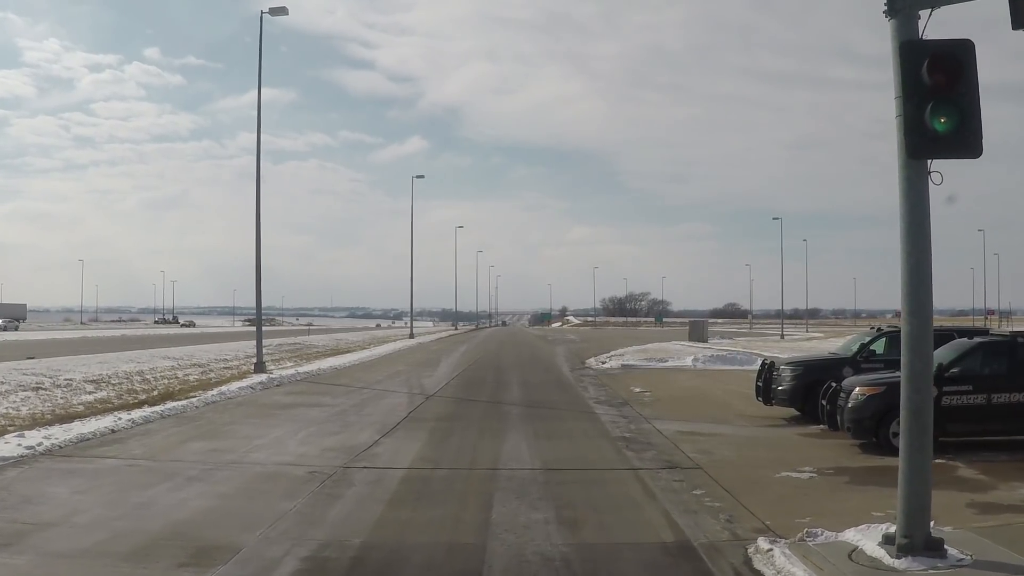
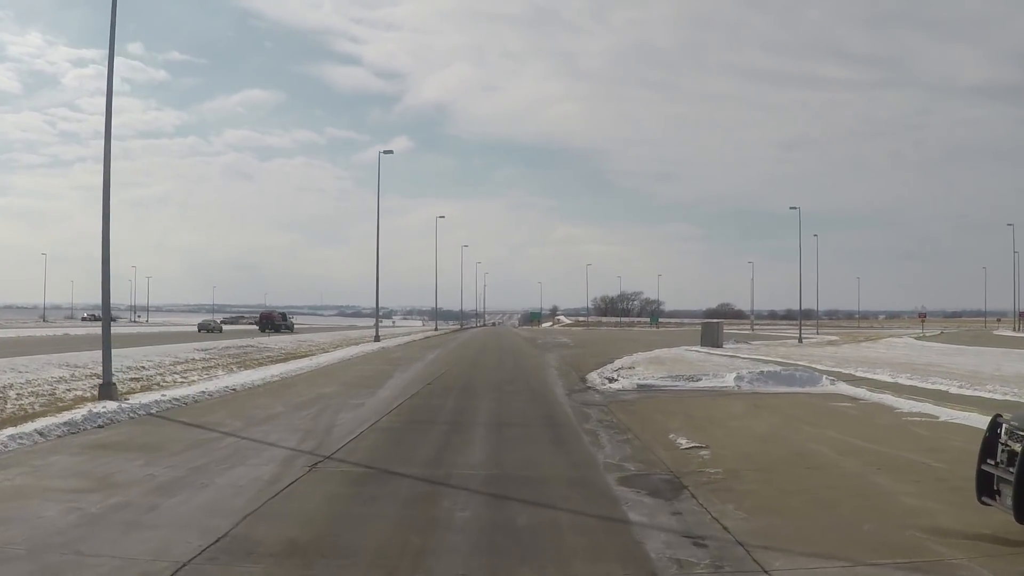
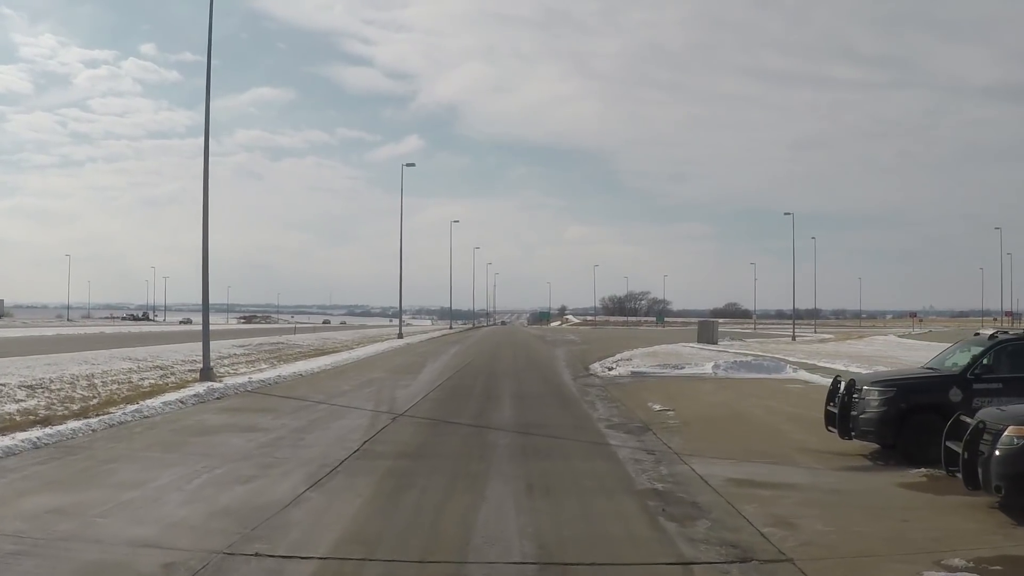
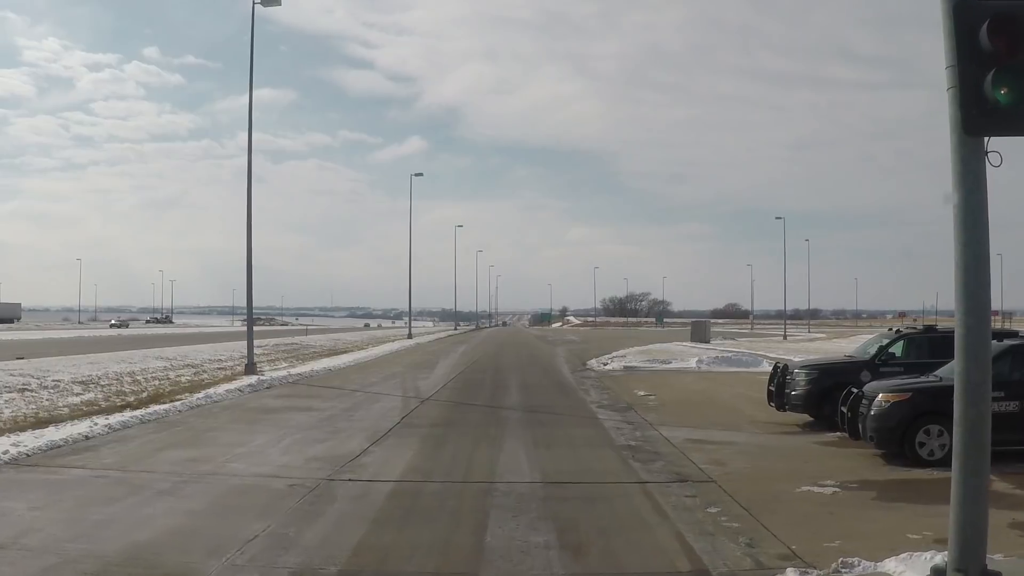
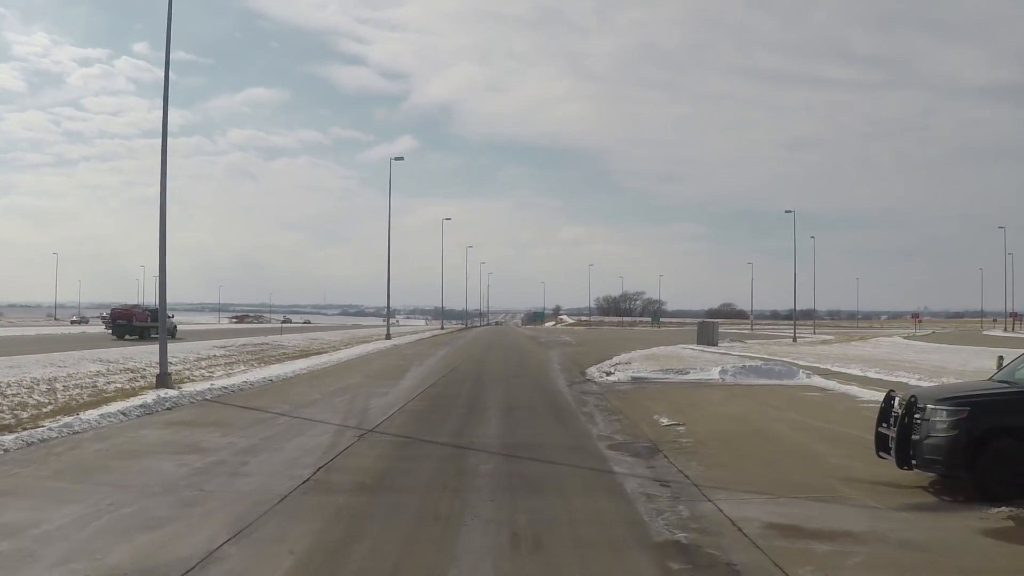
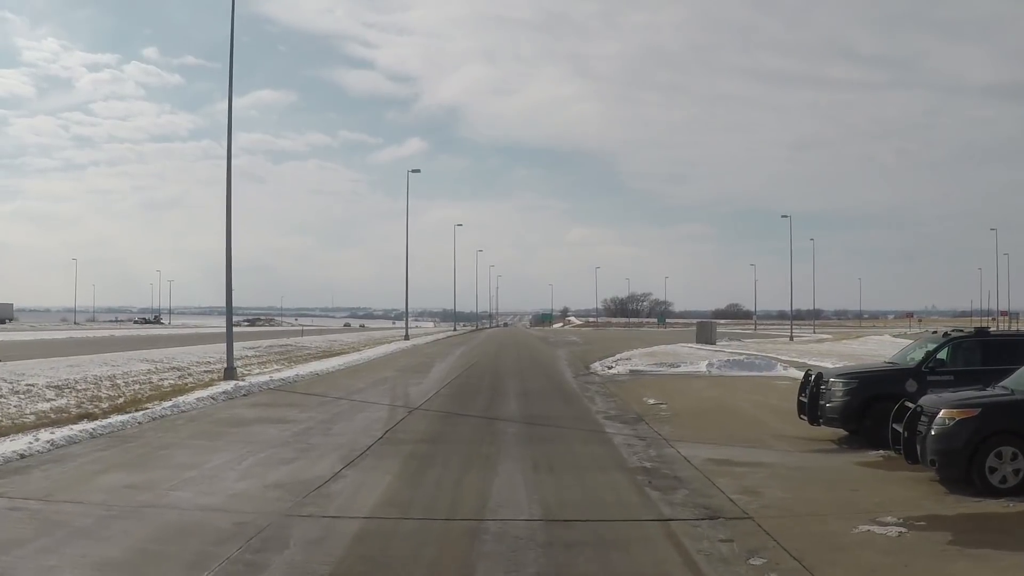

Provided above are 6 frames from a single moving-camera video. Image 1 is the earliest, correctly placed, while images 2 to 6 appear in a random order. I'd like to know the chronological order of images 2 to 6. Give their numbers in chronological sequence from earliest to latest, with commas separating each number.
4, 6, 3, 5, 2
